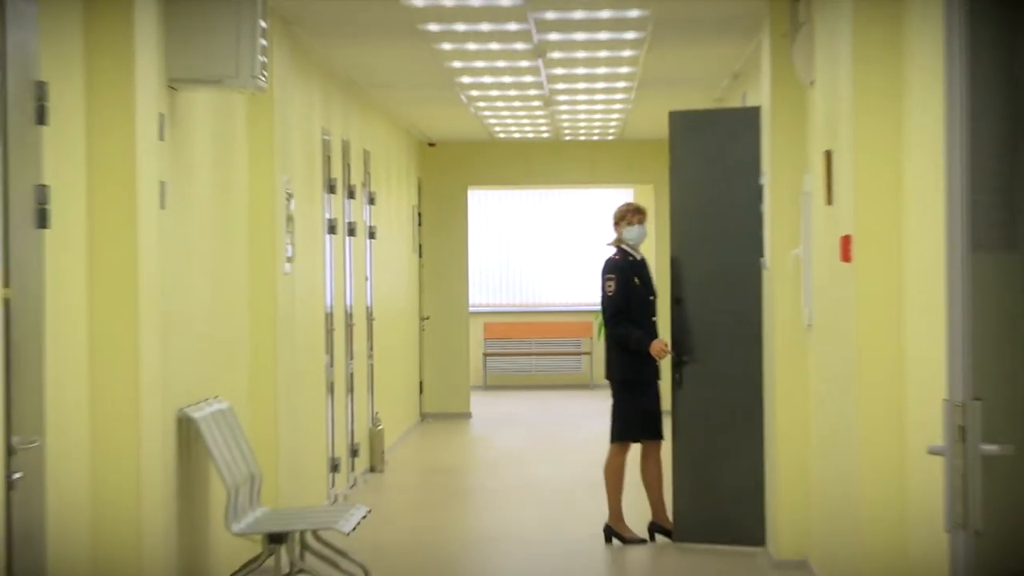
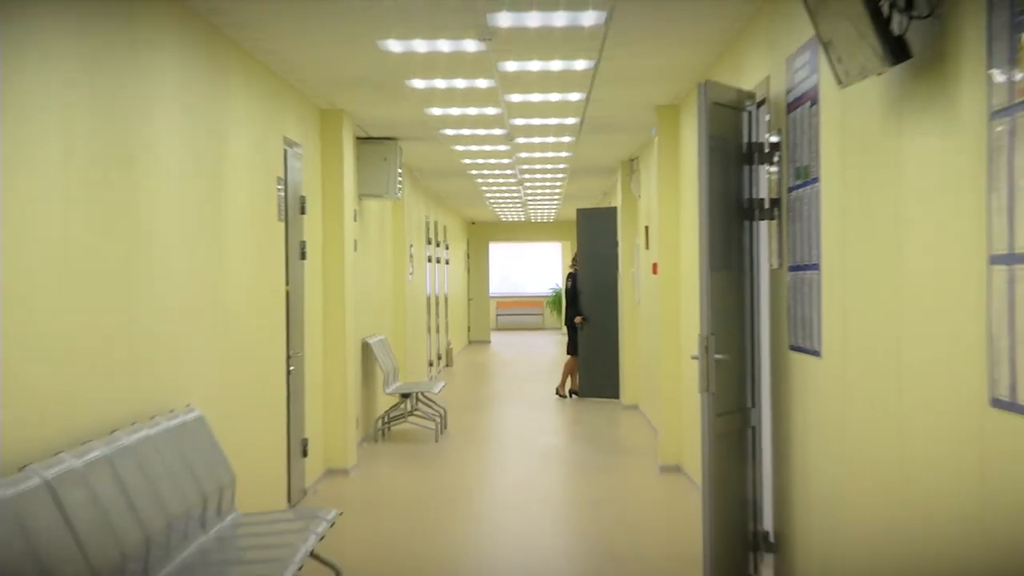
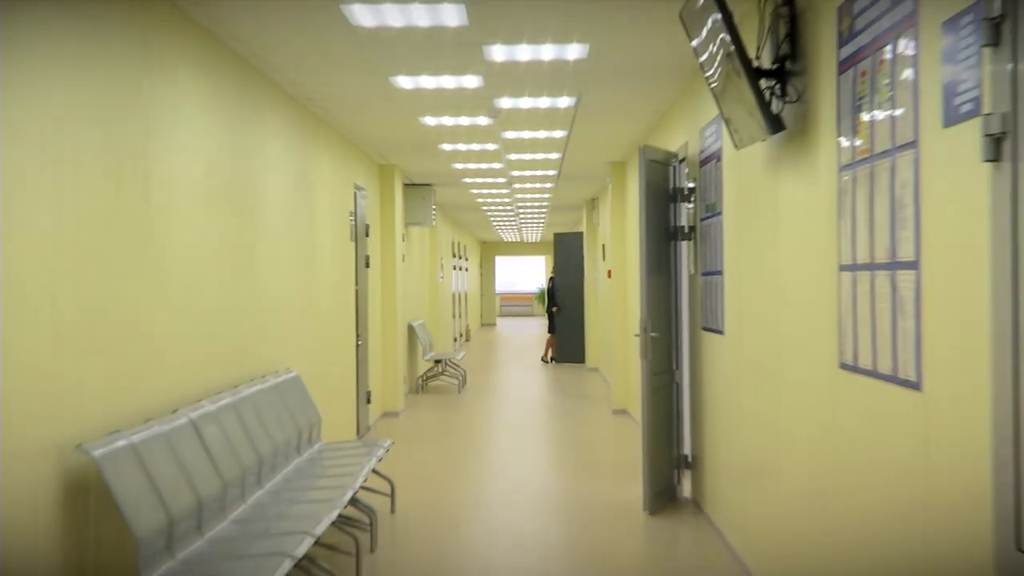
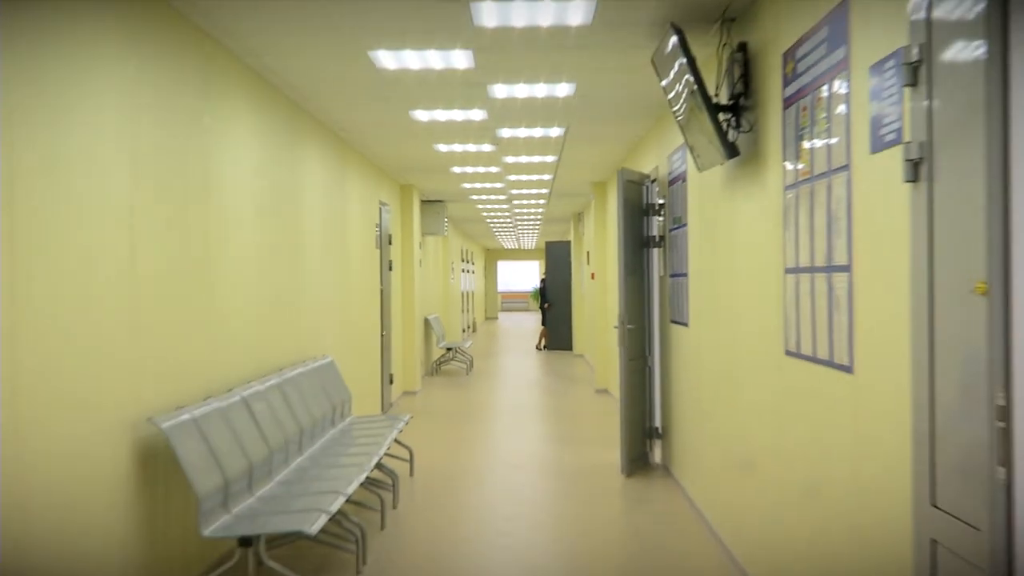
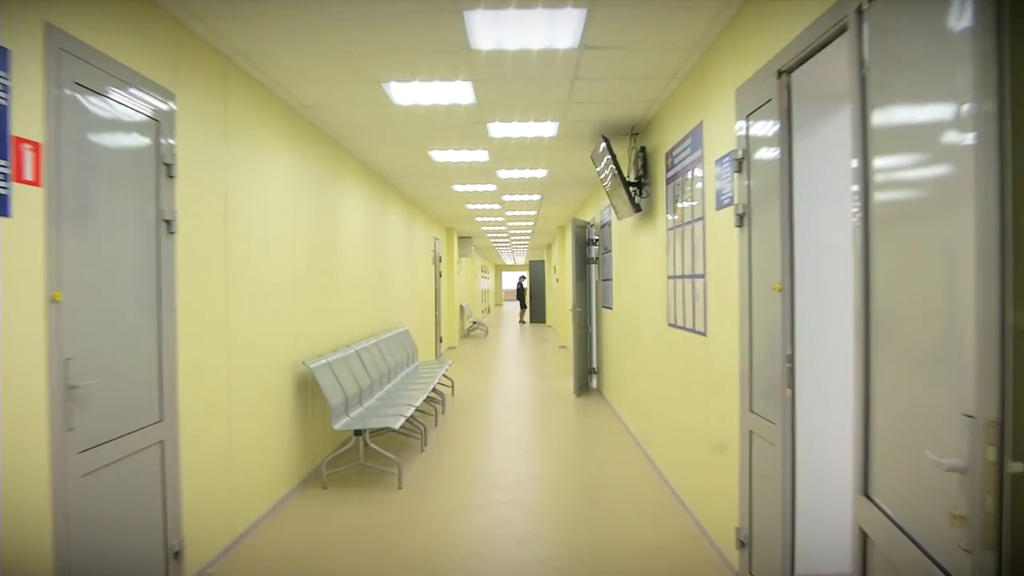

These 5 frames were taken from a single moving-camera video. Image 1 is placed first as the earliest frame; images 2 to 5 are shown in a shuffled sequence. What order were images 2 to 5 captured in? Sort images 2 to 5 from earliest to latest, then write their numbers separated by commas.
2, 3, 4, 5
